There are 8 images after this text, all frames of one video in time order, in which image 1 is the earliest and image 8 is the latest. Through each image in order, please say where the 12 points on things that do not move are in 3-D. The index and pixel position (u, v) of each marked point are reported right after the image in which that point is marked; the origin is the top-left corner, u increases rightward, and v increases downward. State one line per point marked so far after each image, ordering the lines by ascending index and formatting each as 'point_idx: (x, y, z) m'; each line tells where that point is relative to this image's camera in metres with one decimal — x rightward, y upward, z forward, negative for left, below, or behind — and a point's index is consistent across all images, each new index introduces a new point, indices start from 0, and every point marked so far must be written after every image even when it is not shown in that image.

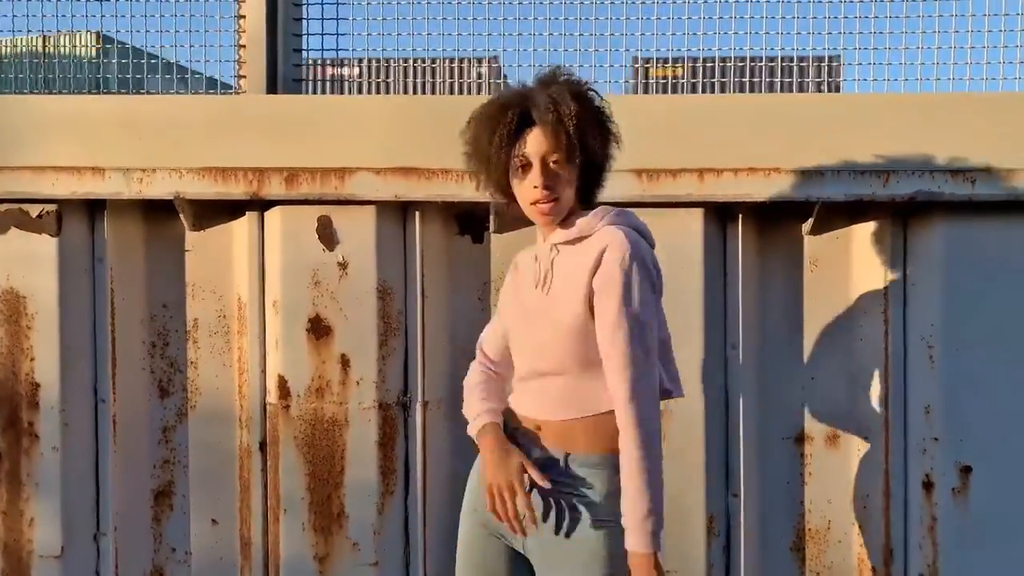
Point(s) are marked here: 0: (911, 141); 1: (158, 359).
0: (+1.0, +0.4, +2.0) m
1: (-1.0, -0.2, +2.2) m
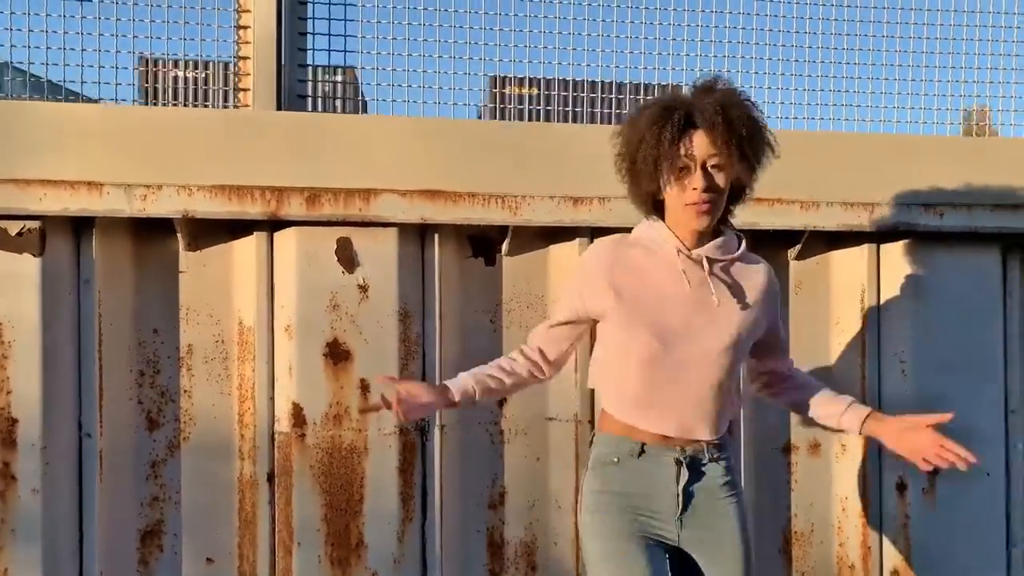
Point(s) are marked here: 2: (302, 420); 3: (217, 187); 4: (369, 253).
0: (+1.0, +0.3, +2.2) m
1: (-0.9, -0.2, +2.0) m
2: (-0.5, -0.3, +2.0) m
3: (-0.7, +0.2, +1.9) m
4: (-0.3, +0.1, +2.0) m
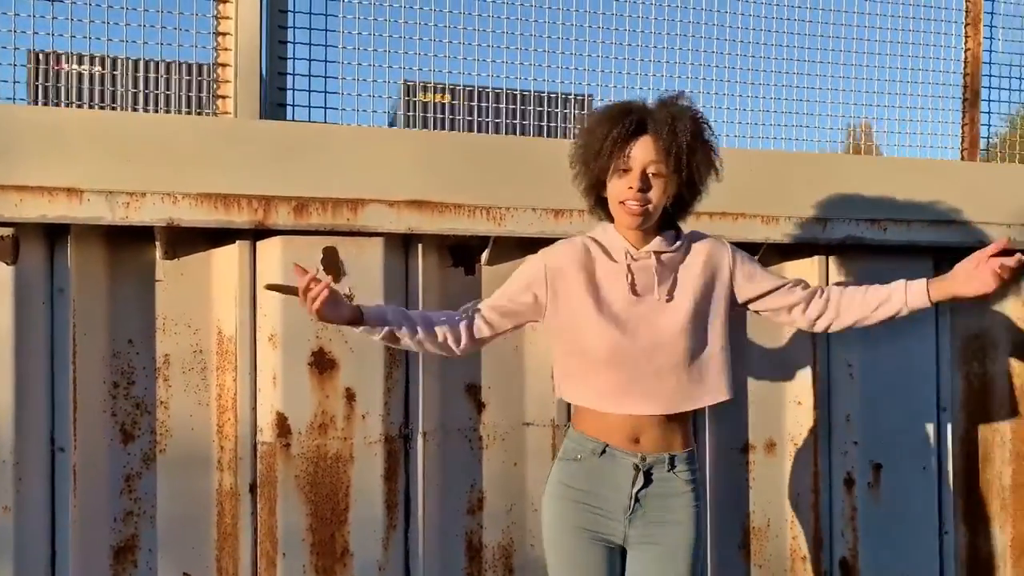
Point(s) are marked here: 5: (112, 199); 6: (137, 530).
0: (+0.9, +0.3, +2.4) m
1: (-0.9, -0.3, +2.0) m
2: (-0.5, -0.3, +2.0) m
3: (-0.7, +0.2, +1.9) m
4: (-0.4, +0.1, +2.0) m
5: (-0.9, +0.2, +1.8) m
6: (-0.9, -0.6, +2.0) m
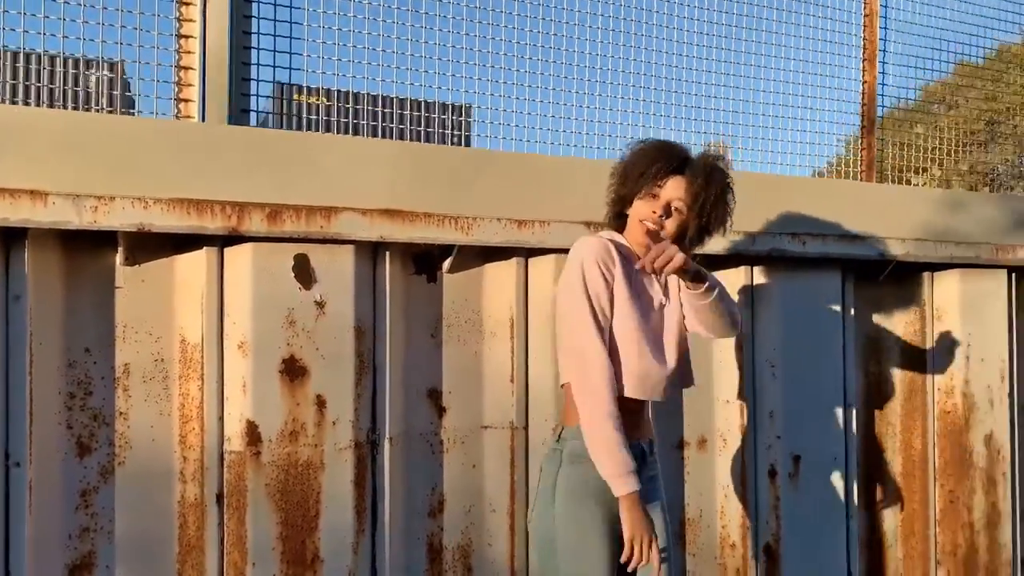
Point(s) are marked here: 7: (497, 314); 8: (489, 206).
0: (+0.8, +0.3, +2.6) m
1: (-1.0, -0.3, +1.9) m
2: (-0.6, -0.4, +2.0) m
3: (-0.8, +0.2, +1.8) m
4: (-0.5, 0.0, +2.0) m
5: (-0.9, +0.2, +1.8) m
6: (-1.0, -0.6, +1.9) m
7: (0.0, -0.1, +2.3) m
8: (-0.1, +0.2, +2.2) m
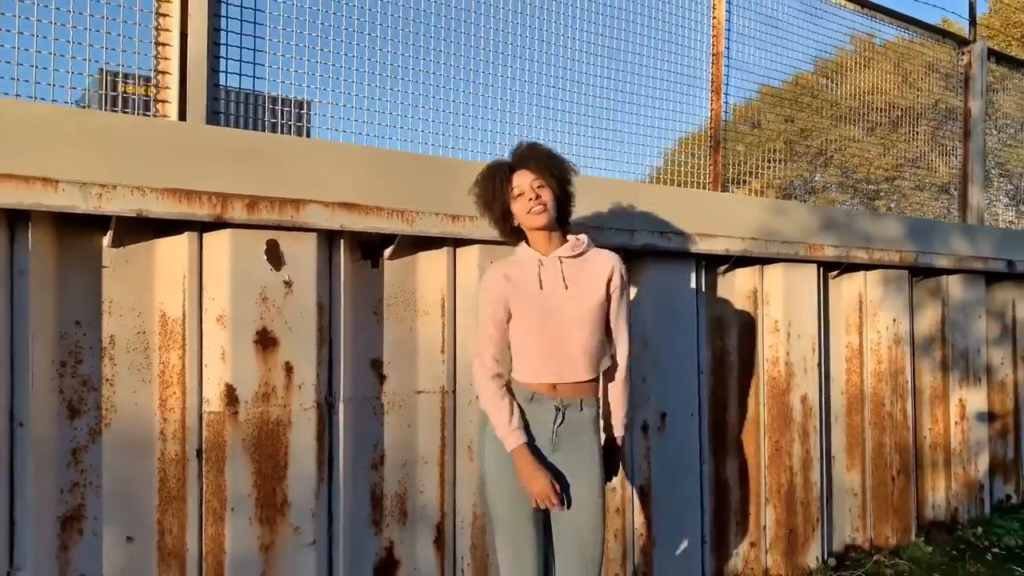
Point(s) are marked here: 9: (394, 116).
0: (+0.5, +0.3, +3.2) m
1: (-1.1, -0.2, +2.1) m
2: (-0.8, -0.3, +2.2) m
3: (-0.9, +0.3, +2.1) m
4: (-0.6, +0.1, +2.3) m
5: (-1.0, +0.2, +2.0) m
6: (-1.1, -0.6, +2.1) m
7: (-0.3, 0.0, +2.7) m
8: (-0.3, +0.3, +2.6) m
9: (-0.4, +0.6, +2.7) m
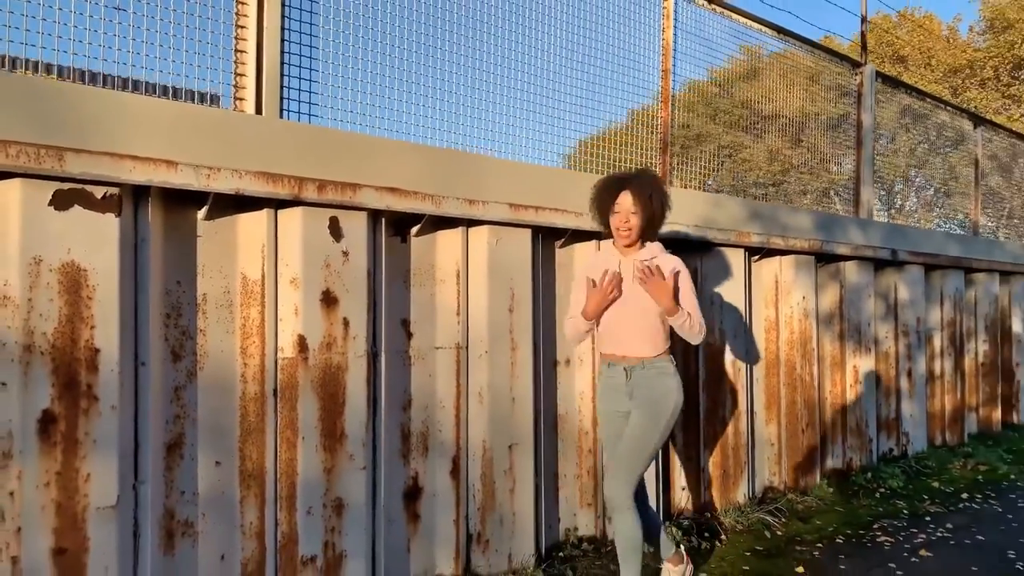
0: (+0.4, +0.4, +3.8) m
1: (-1.0, -0.1, +2.5) m
2: (-0.7, -0.2, +2.7) m
3: (-0.8, +0.4, +2.6) m
4: (-0.6, +0.2, +2.8) m
5: (-0.9, +0.4, +2.4) m
6: (-1.0, -0.4, +2.5) m
7: (-0.3, +0.1, +3.2) m
8: (-0.2, +0.4, +3.1) m
9: (-0.4, +0.7, +3.2) m
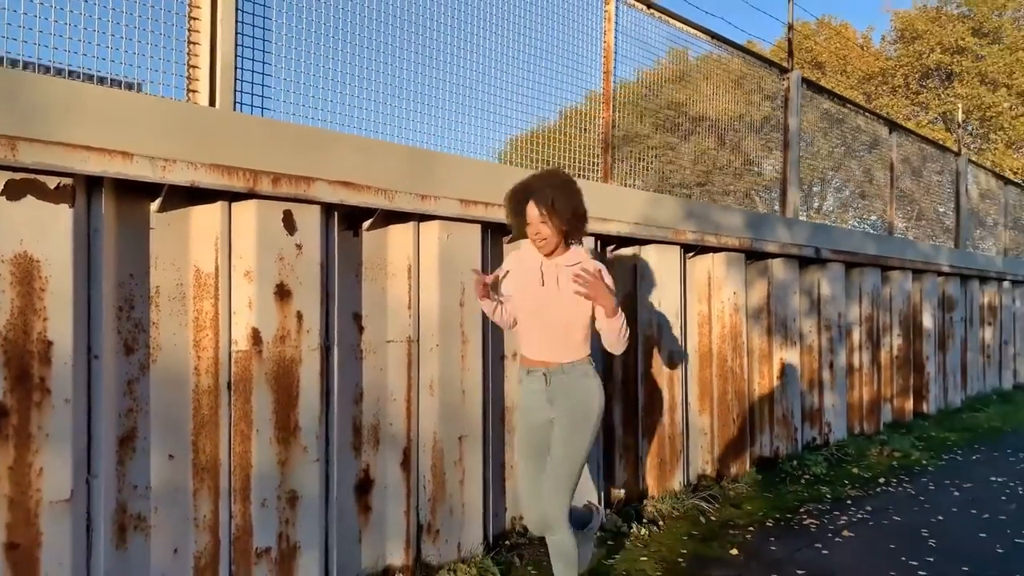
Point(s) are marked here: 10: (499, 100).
0: (+0.2, +0.4, +3.9) m
1: (-1.2, -0.1, +2.5) m
2: (-0.8, -0.2, +2.7) m
3: (-0.9, +0.4, +2.6) m
4: (-0.7, +0.2, +2.8) m
5: (-1.1, +0.4, +2.4) m
6: (-1.2, -0.4, +2.5) m
7: (-0.5, +0.1, +3.2) m
8: (-0.4, +0.4, +3.2) m
9: (-0.6, +0.7, +3.3) m
10: (-0.1, +0.9, +3.9) m
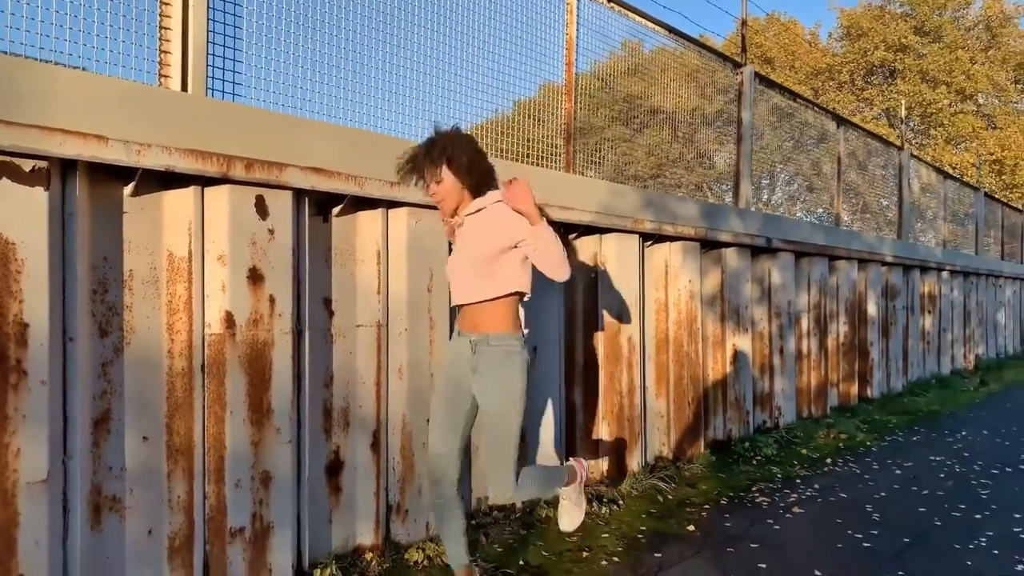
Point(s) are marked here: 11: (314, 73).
0: (0.0, +0.5, +4.0) m
1: (-1.3, 0.0, +2.5) m
2: (-0.9, -0.1, +2.8) m
3: (-1.0, +0.4, +2.6) m
4: (-0.8, +0.3, +2.9) m
5: (-1.2, +0.4, +2.4) m
6: (-1.3, -0.4, +2.5) m
7: (-0.6, +0.2, +3.3) m
8: (-0.6, +0.5, +3.2) m
9: (-0.7, +0.8, +3.3) m
10: (-0.2, +1.0, +4.0) m
11: (-0.8, +0.8, +3.2) m
